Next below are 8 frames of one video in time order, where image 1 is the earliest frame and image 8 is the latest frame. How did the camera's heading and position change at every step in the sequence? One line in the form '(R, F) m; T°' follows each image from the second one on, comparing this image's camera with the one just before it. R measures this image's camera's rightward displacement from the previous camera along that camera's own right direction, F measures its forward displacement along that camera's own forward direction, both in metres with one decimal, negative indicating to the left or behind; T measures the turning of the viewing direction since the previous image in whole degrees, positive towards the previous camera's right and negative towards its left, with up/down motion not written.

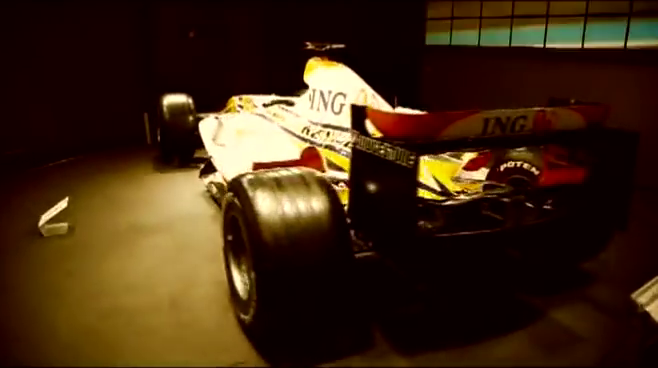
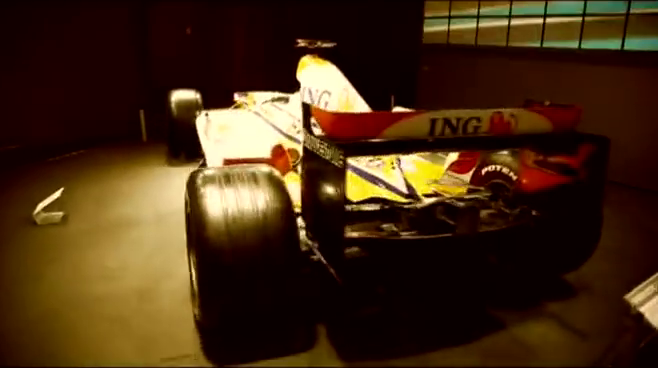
(+0.3, 0.0) m; -5°
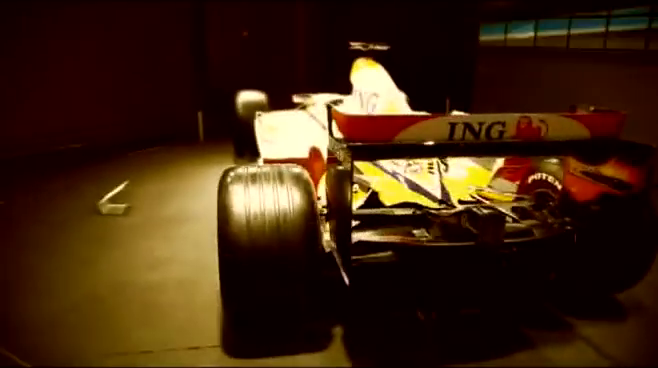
(+0.2, 0.0) m; -9°
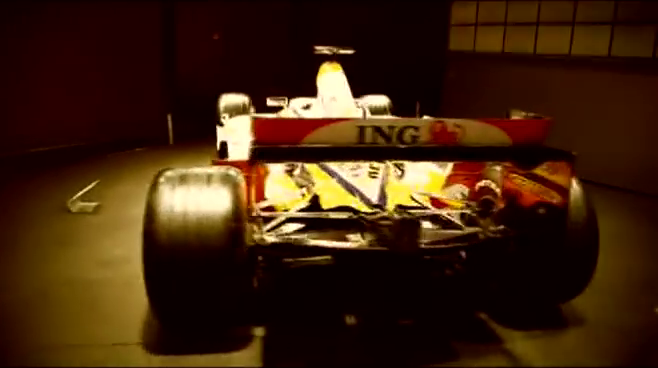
(+0.3, 0.0) m; -3°
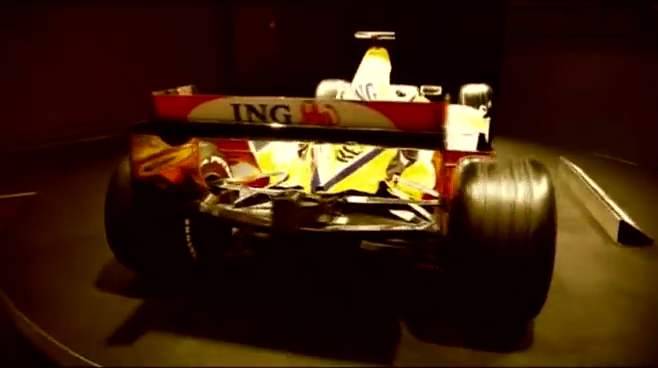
(+1.0, +0.2) m; -23°
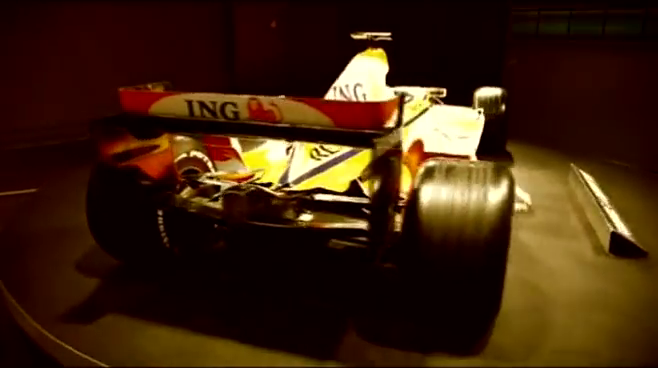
(+0.3, 0.0) m; -5°
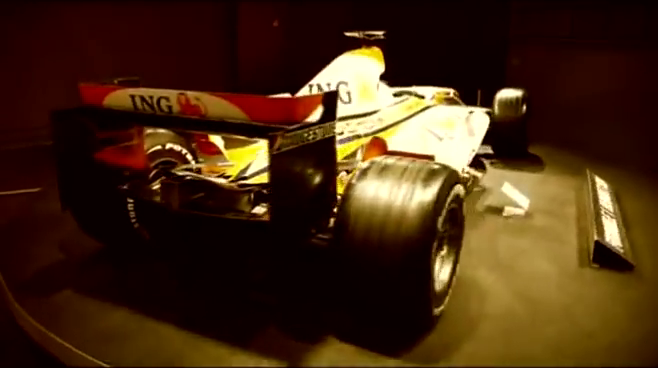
(+0.5, 0.0) m; -8°
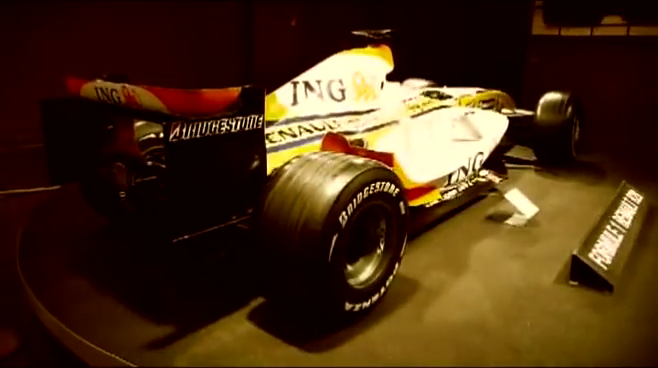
(+0.7, 0.0) m; -13°
